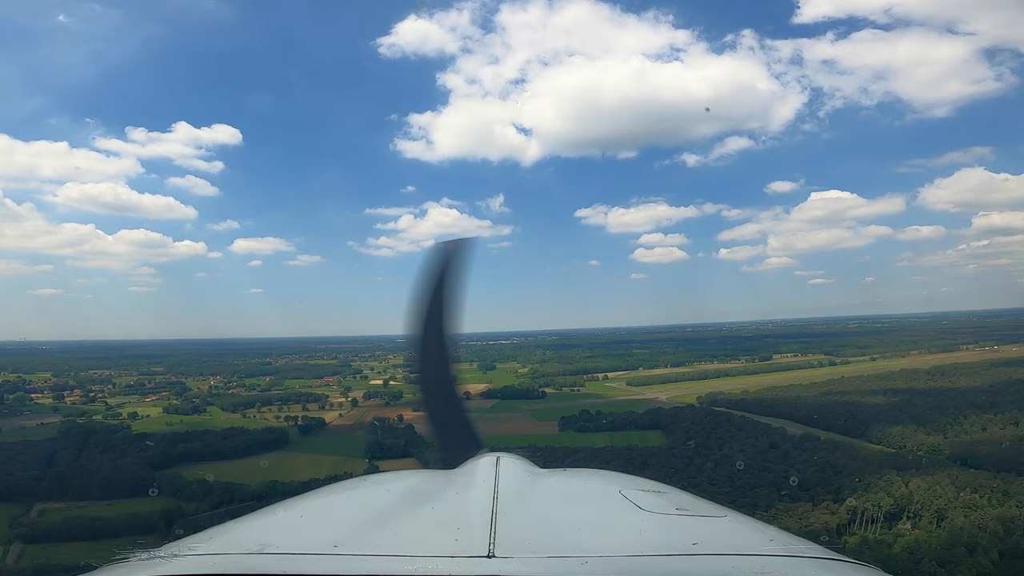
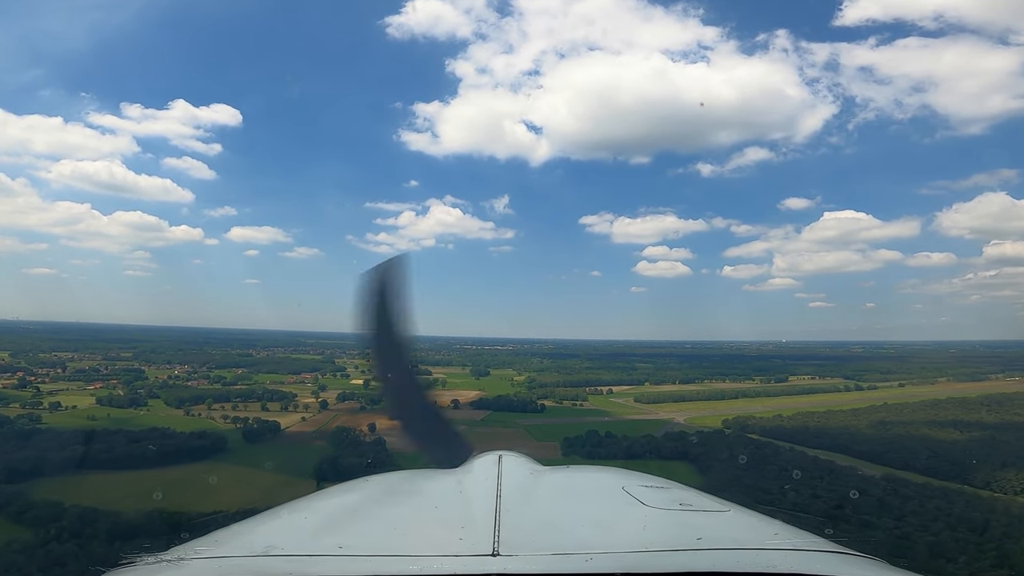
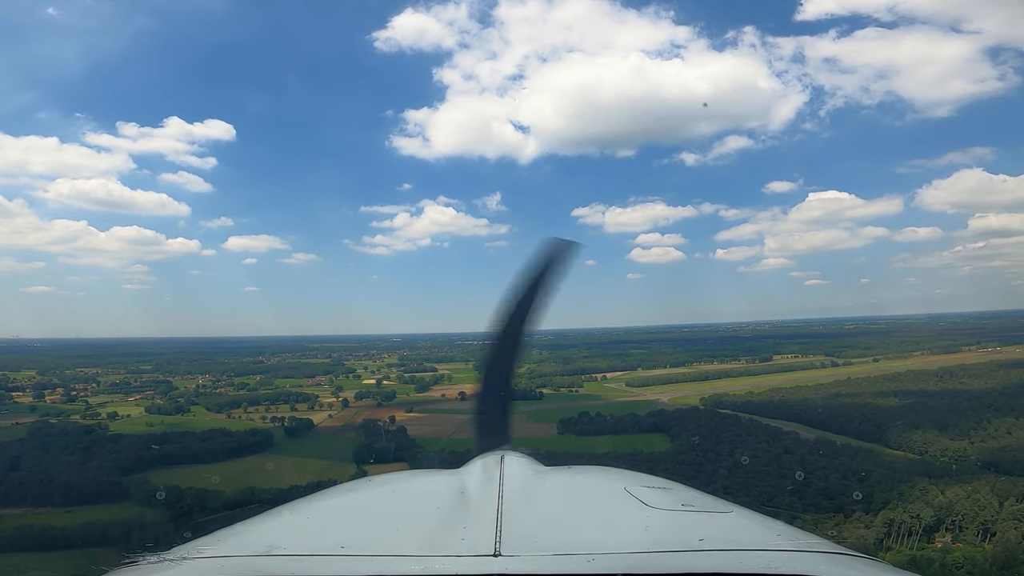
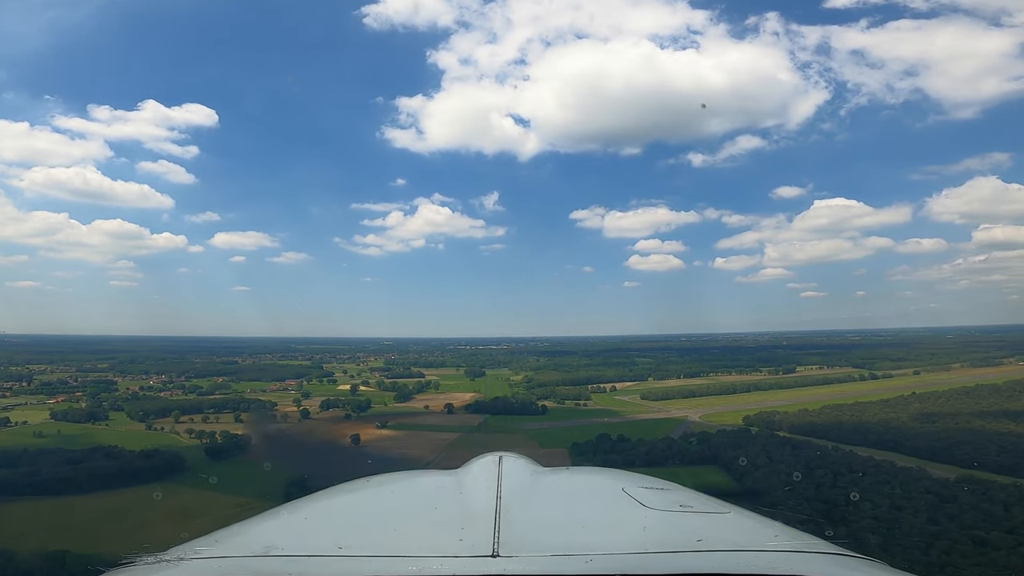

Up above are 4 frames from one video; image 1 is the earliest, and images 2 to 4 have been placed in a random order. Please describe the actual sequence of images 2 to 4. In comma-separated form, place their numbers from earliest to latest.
3, 2, 4
